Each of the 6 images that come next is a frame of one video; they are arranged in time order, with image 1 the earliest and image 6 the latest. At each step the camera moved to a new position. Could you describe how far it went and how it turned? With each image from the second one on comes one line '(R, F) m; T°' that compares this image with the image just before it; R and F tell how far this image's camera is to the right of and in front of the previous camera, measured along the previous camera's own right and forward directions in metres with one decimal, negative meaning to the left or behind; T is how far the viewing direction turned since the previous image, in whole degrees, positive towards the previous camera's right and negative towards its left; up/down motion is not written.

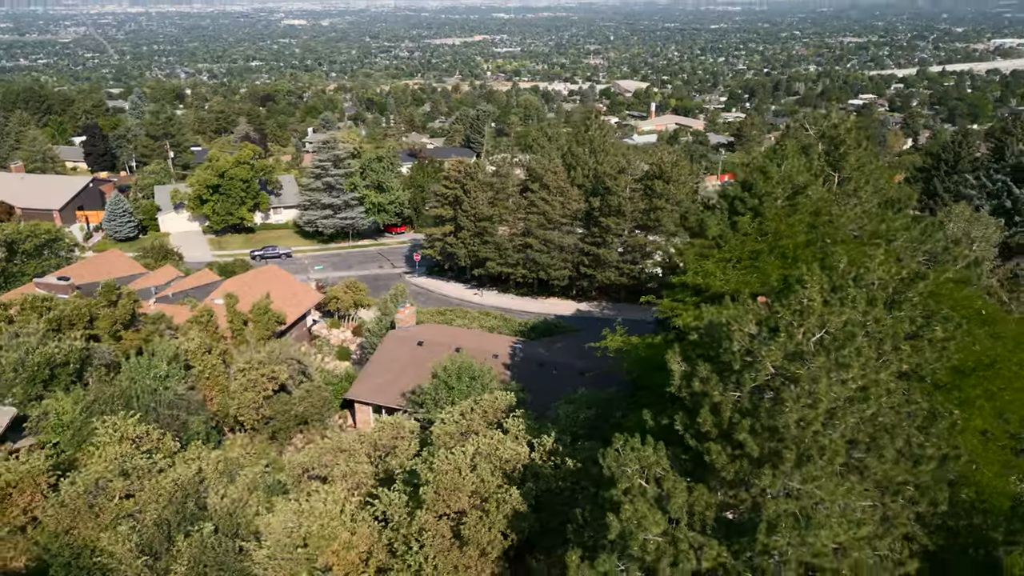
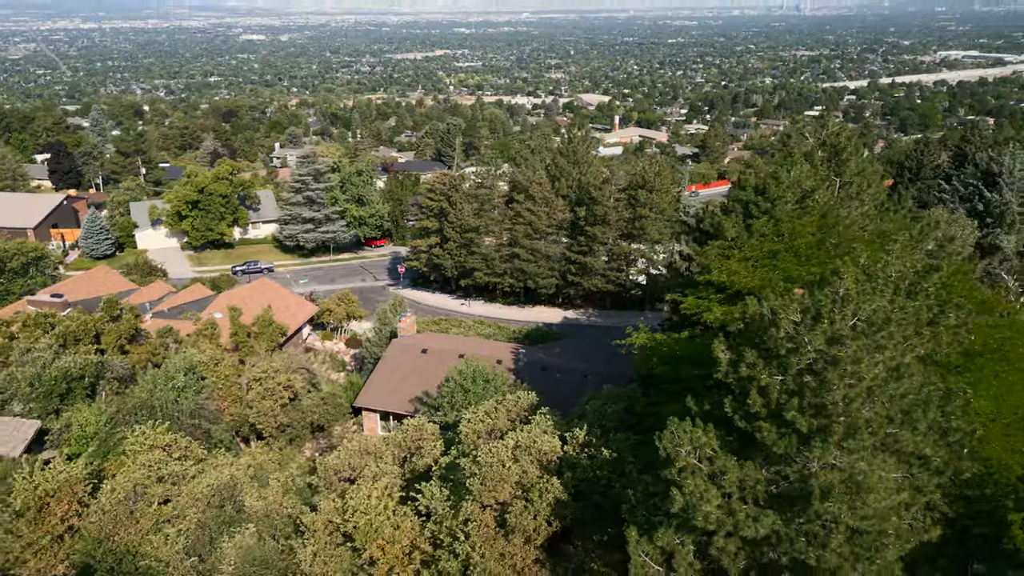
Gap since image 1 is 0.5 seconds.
(-1.0, -0.5) m; +3°
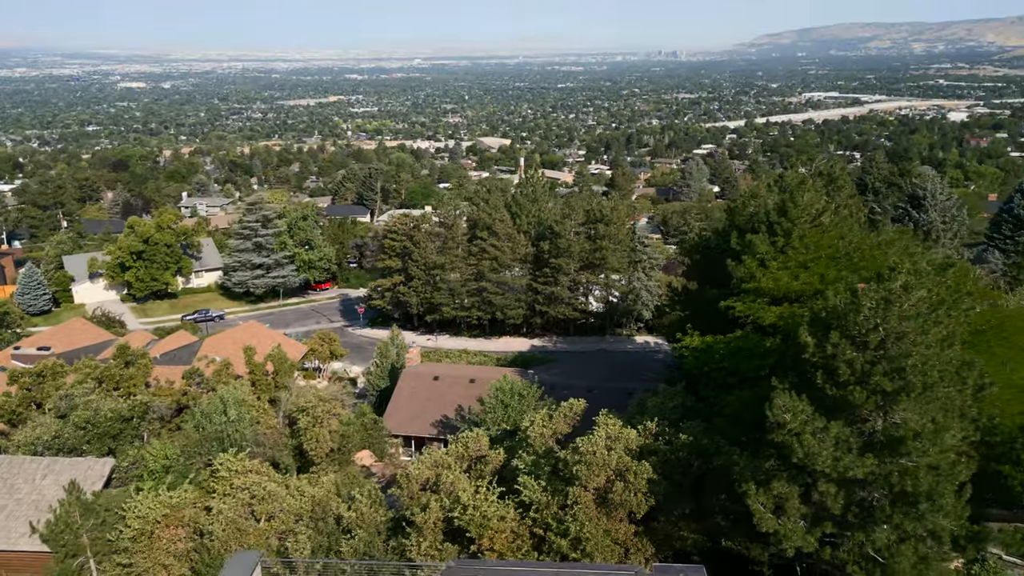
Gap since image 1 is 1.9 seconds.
(-2.9, -1.4) m; +8°
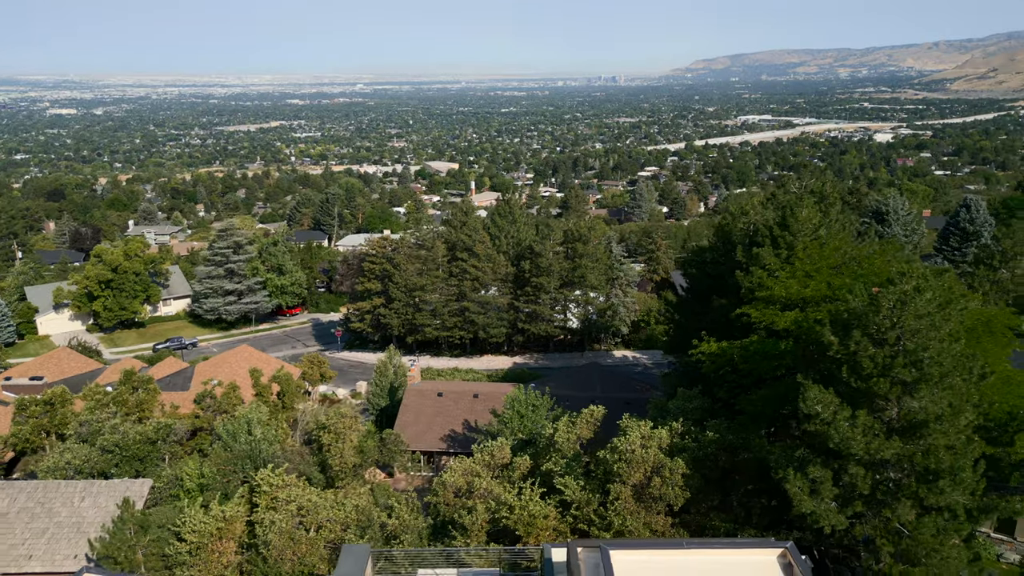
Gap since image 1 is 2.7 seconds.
(-1.6, -0.8) m; +4°
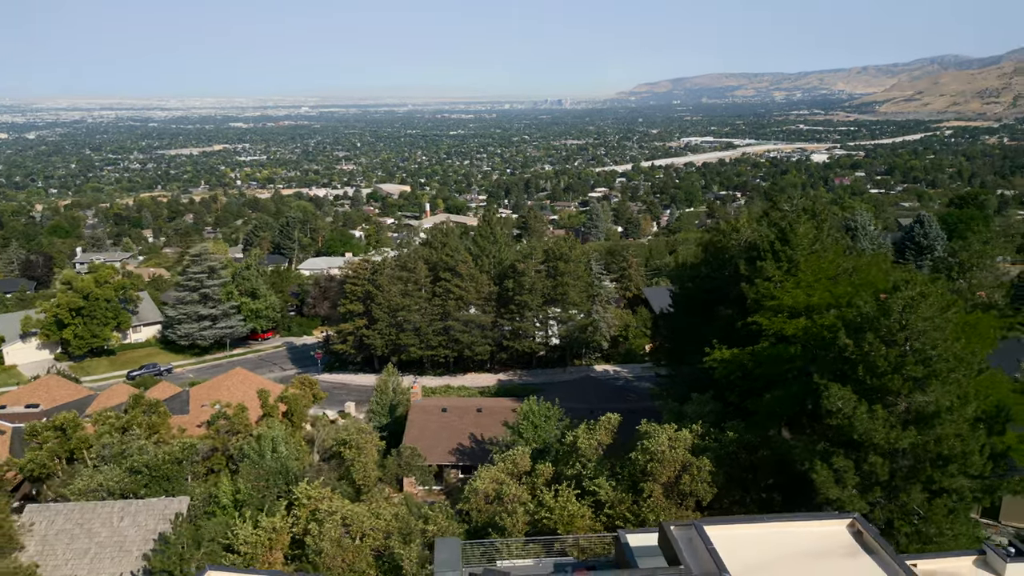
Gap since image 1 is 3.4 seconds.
(-1.5, -0.8) m; +4°
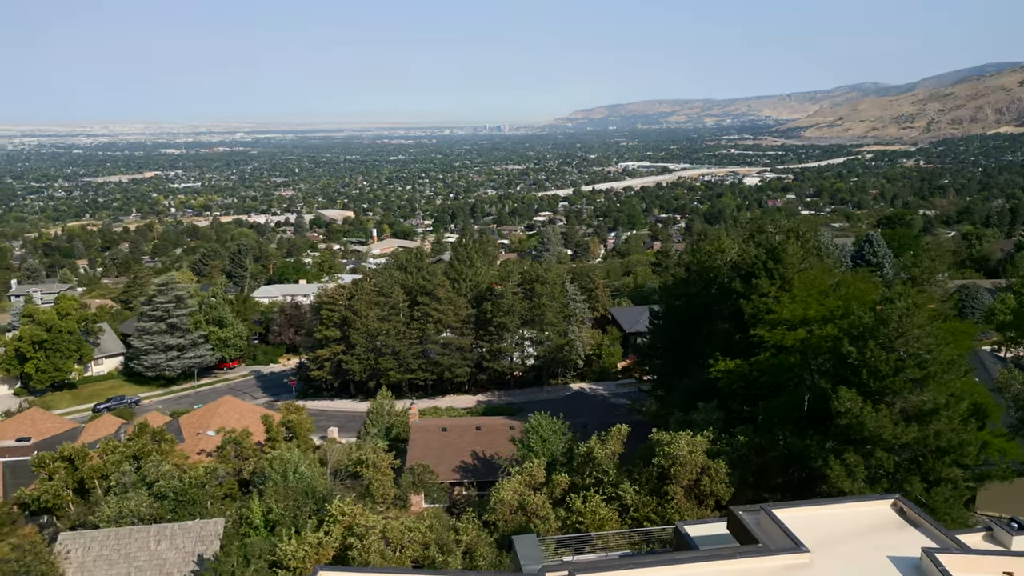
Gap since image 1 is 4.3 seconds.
(-1.7, -0.9) m; +5°
